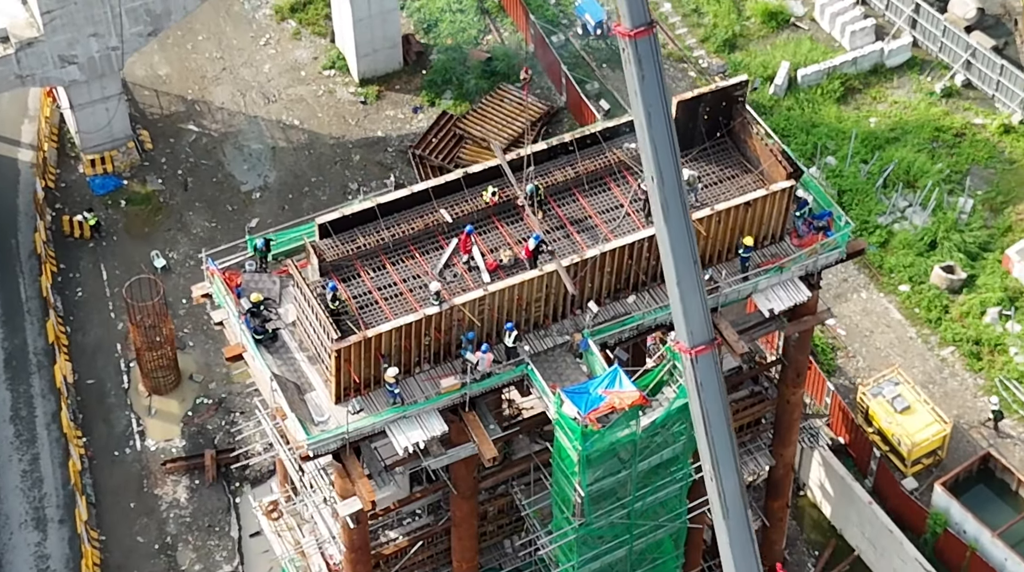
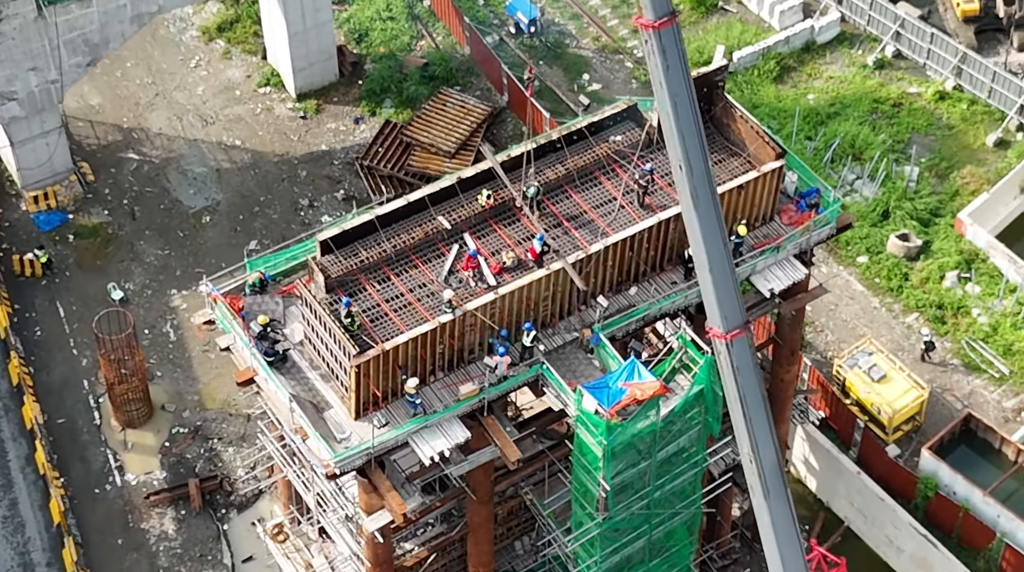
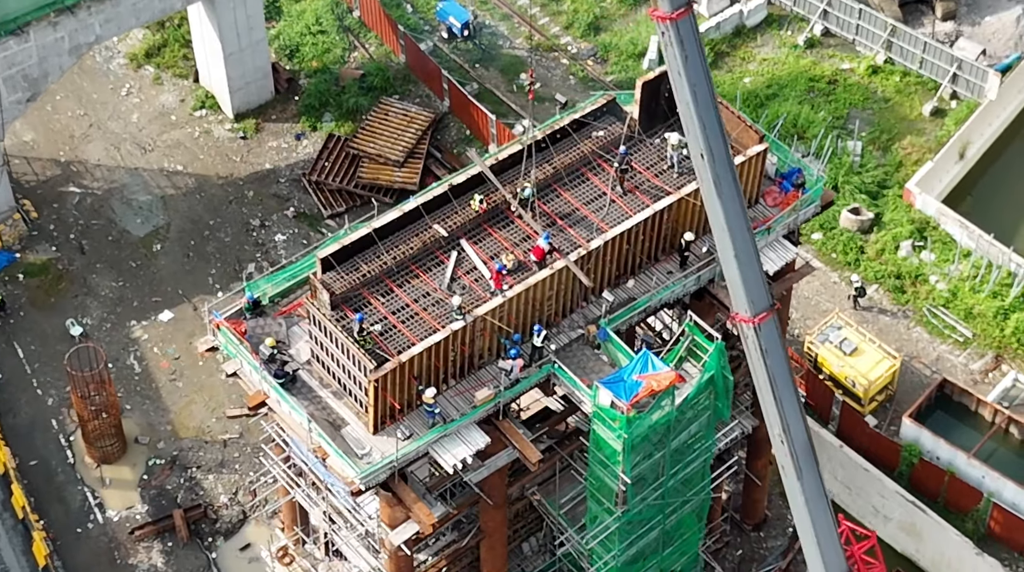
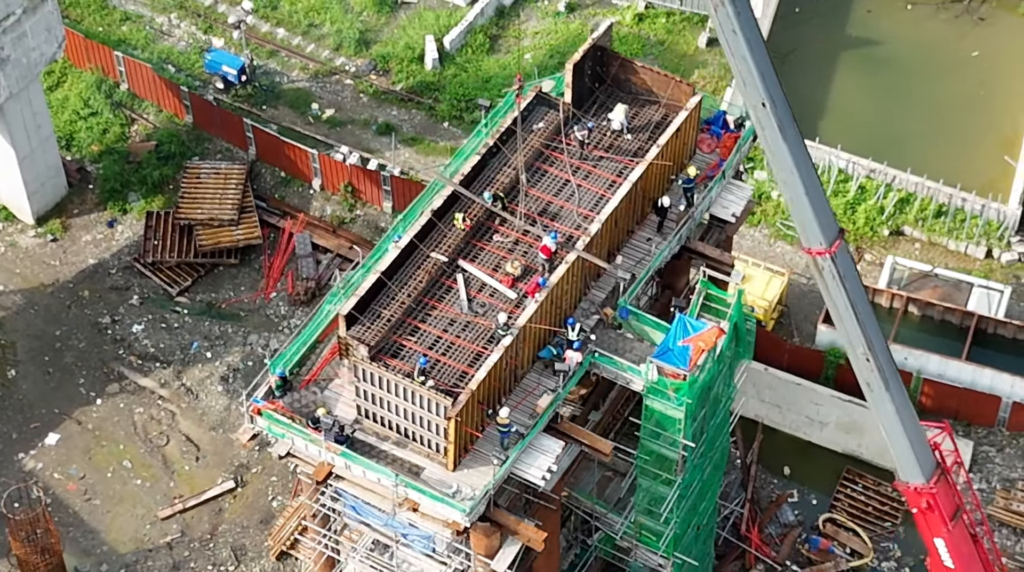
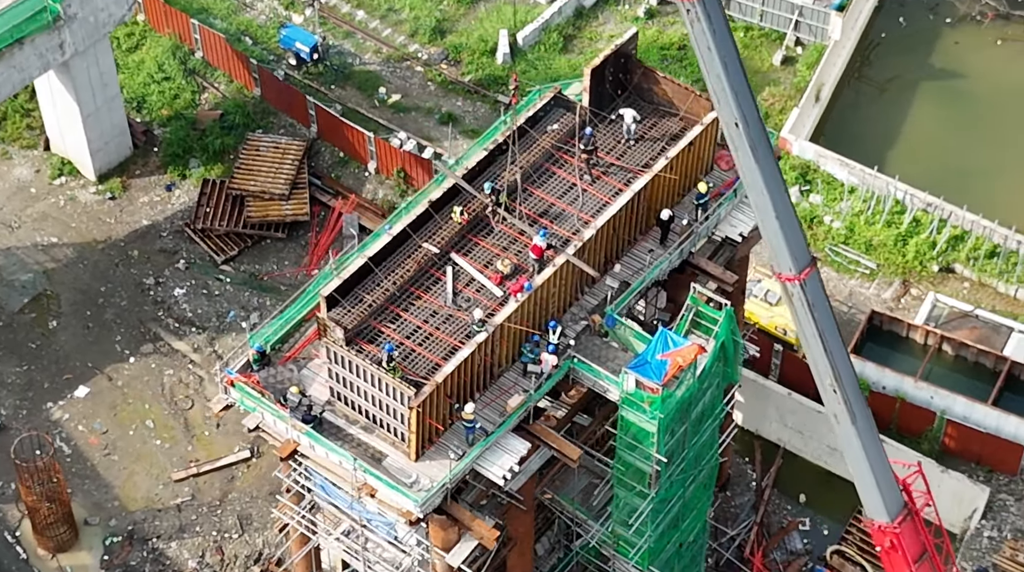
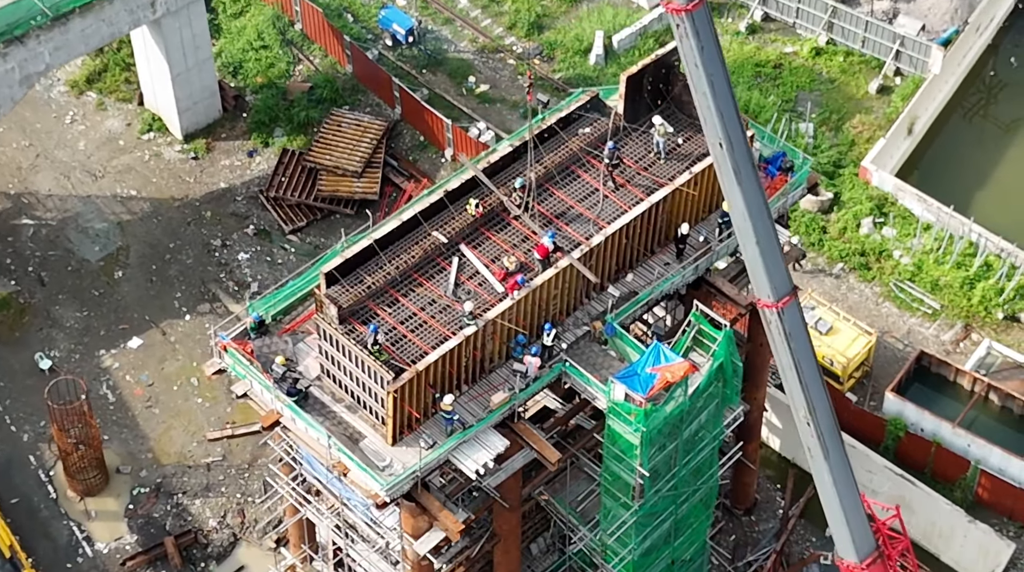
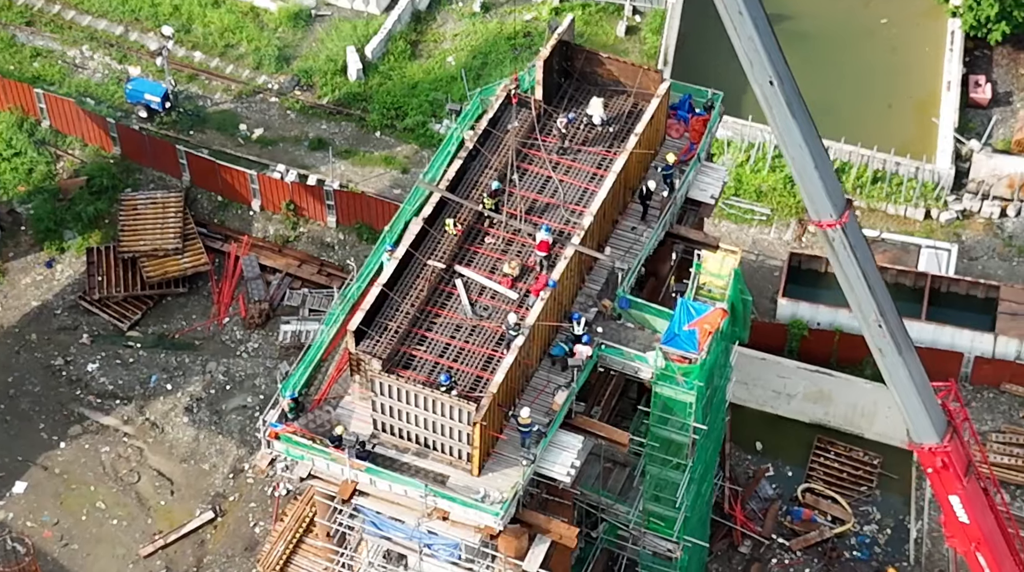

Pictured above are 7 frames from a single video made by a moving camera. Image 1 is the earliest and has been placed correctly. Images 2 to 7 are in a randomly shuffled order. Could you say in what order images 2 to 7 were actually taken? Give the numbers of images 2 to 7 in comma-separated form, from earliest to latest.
2, 3, 6, 5, 4, 7
